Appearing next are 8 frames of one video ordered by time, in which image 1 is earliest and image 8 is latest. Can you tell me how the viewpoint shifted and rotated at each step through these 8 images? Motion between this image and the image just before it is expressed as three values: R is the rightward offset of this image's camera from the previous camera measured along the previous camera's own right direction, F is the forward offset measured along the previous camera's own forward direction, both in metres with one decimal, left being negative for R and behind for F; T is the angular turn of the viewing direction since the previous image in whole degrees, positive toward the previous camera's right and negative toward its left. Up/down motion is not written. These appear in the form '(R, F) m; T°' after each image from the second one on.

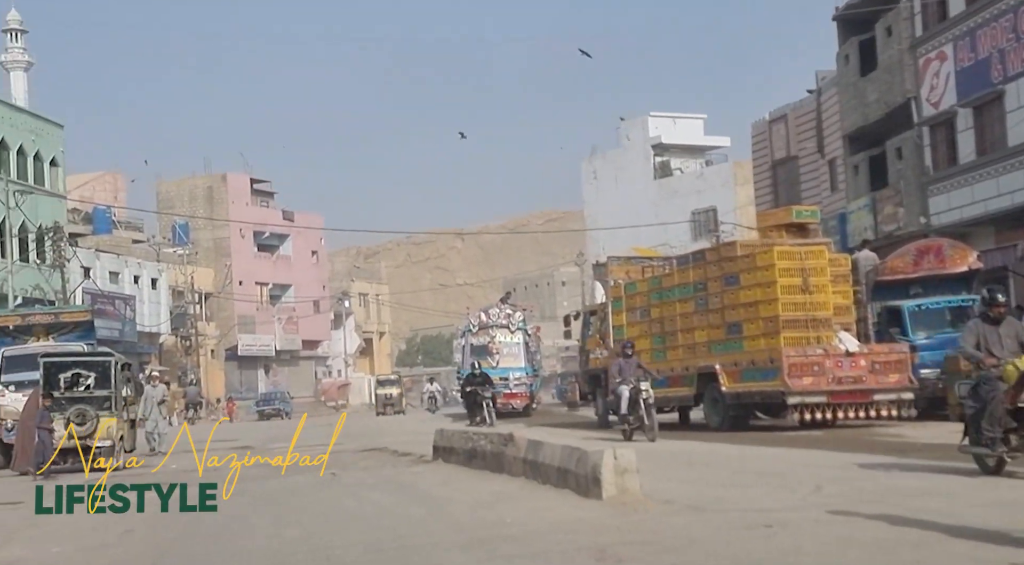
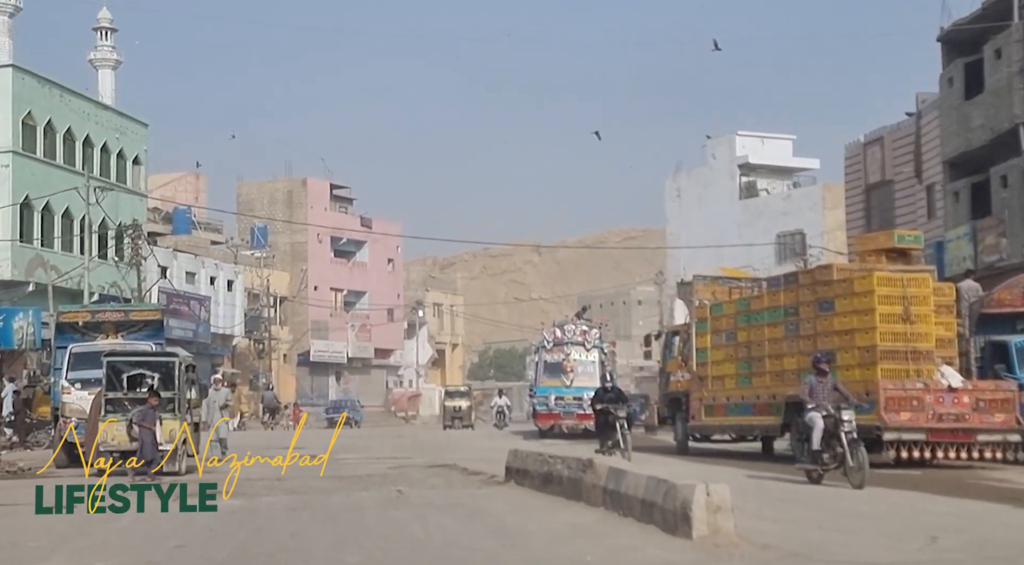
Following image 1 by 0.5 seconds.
(-0.1, +0.8) m; -3°
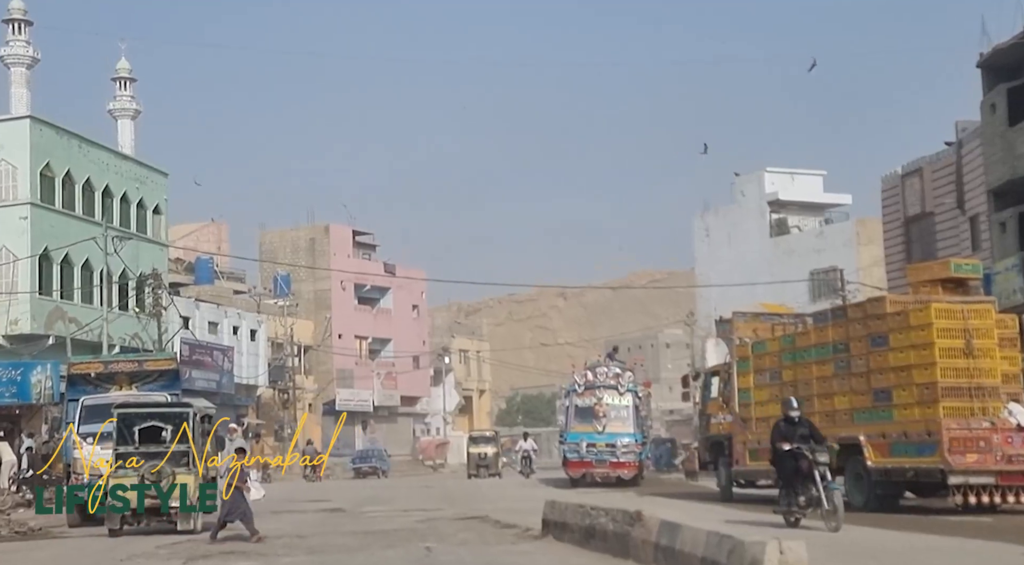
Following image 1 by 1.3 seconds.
(-0.1, +1.0) m; -1°
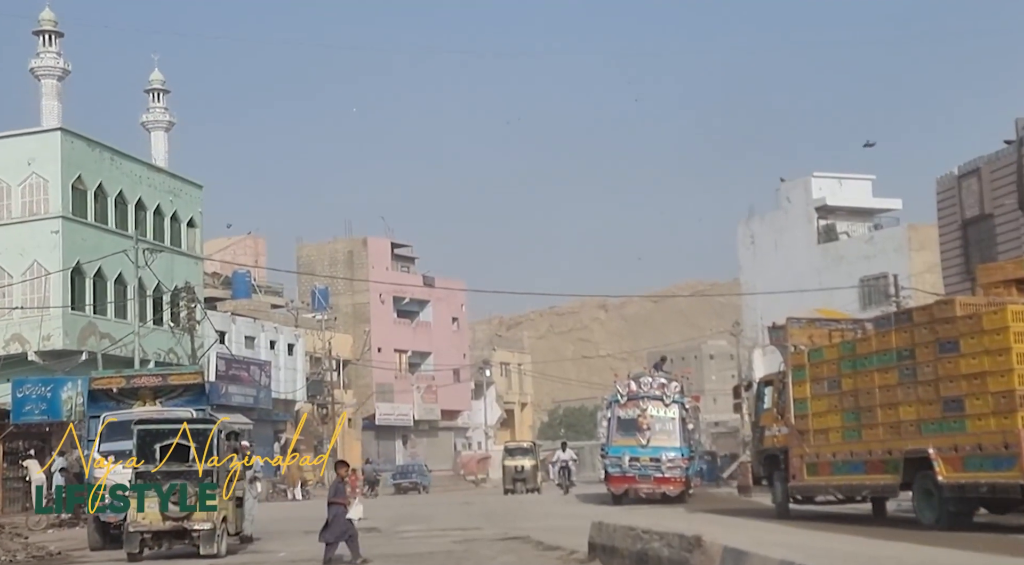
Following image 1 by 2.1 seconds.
(0.0, +1.1) m; -2°
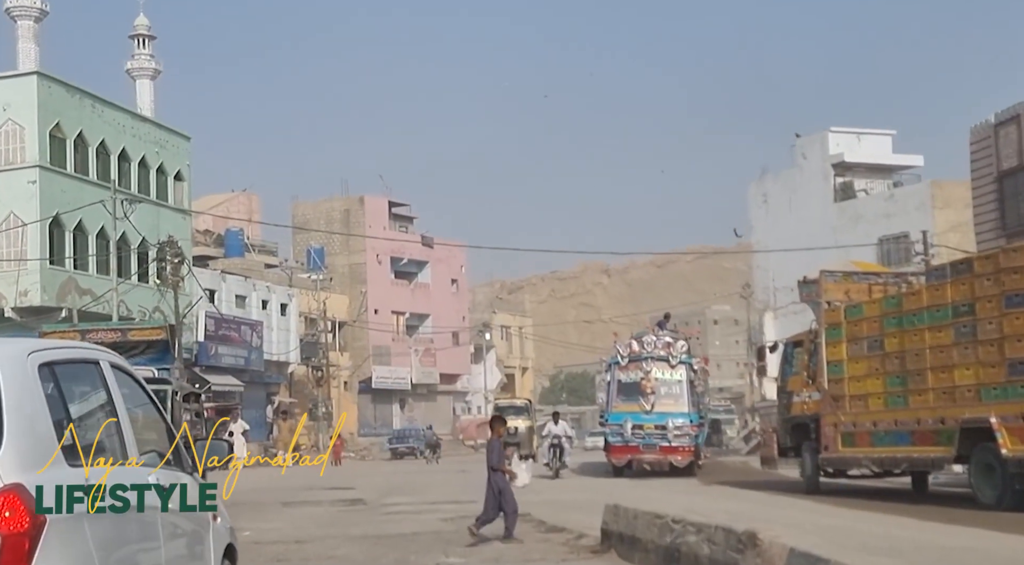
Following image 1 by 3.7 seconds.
(0.0, +2.2) m; 0°
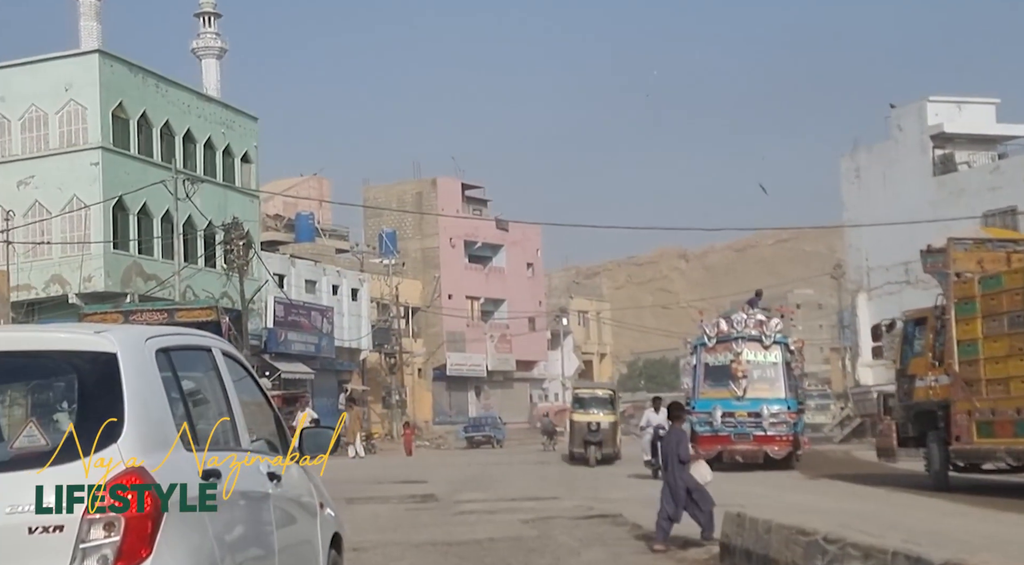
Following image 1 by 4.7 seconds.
(-0.1, +1.9) m; -3°
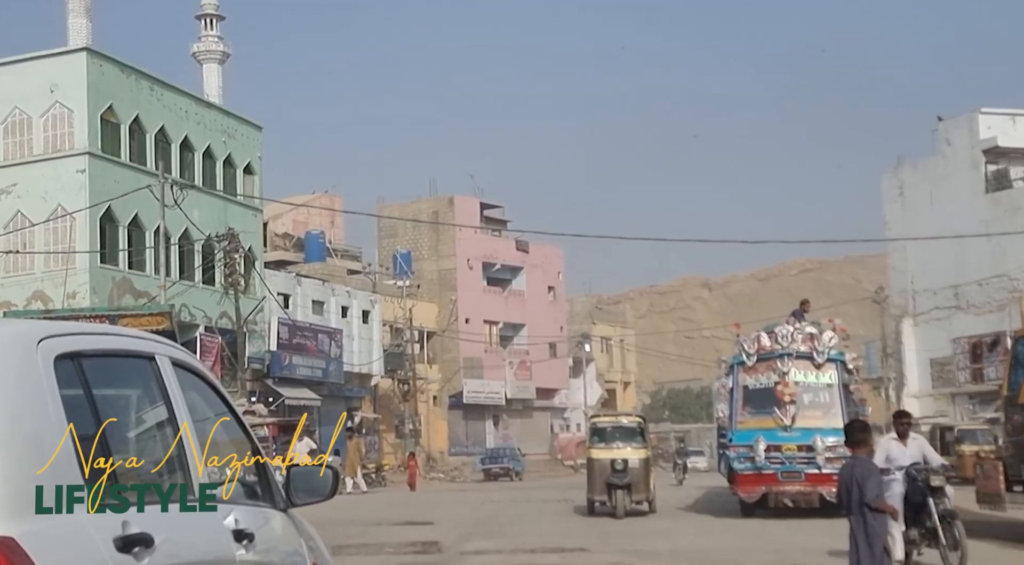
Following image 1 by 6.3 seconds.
(0.0, +3.2) m; -1°
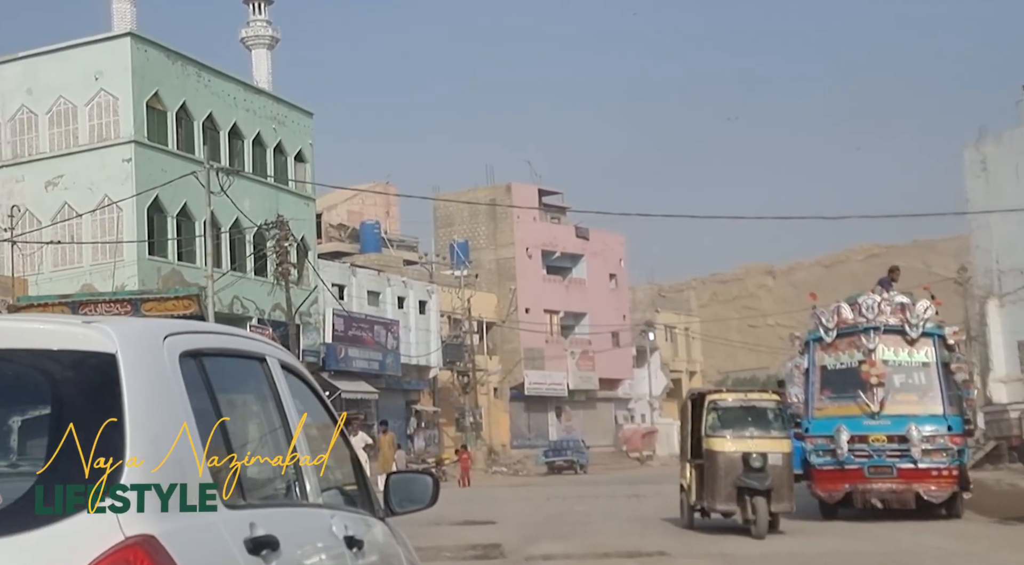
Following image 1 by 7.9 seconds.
(-0.1, +1.5) m; -2°
